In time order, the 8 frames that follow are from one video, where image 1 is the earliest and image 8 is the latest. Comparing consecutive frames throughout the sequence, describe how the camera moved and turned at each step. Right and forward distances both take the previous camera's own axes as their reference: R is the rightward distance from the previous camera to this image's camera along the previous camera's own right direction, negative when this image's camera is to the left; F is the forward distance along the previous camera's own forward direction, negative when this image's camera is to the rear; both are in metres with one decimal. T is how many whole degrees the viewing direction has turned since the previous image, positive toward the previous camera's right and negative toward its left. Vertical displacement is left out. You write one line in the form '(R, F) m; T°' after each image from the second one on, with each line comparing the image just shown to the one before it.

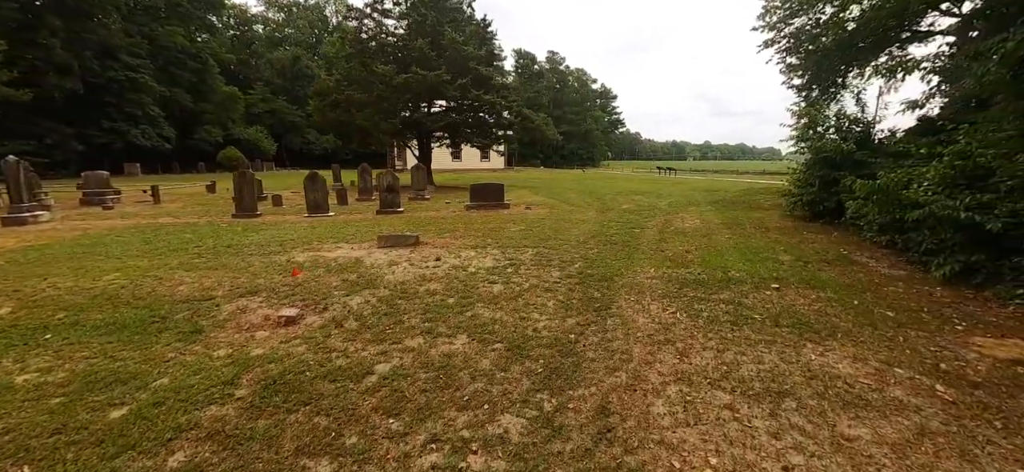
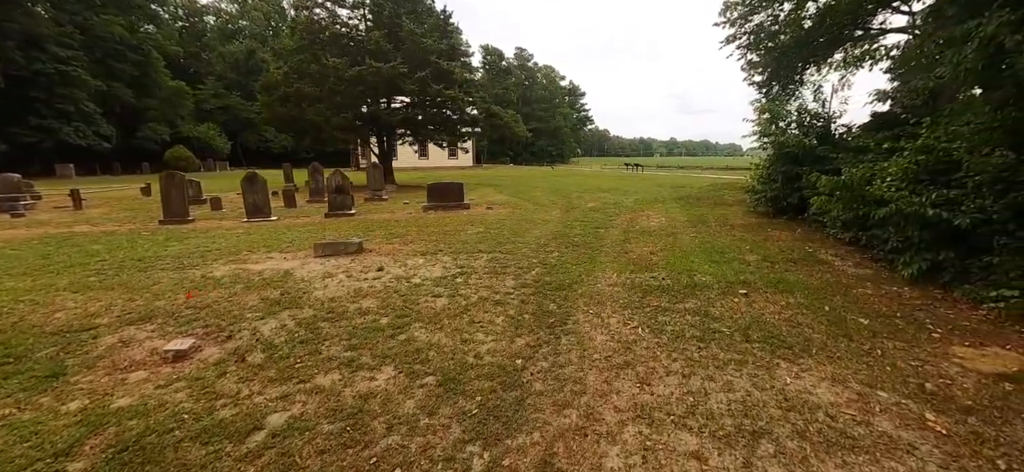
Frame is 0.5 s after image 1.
(+0.3, +0.5) m; +4°
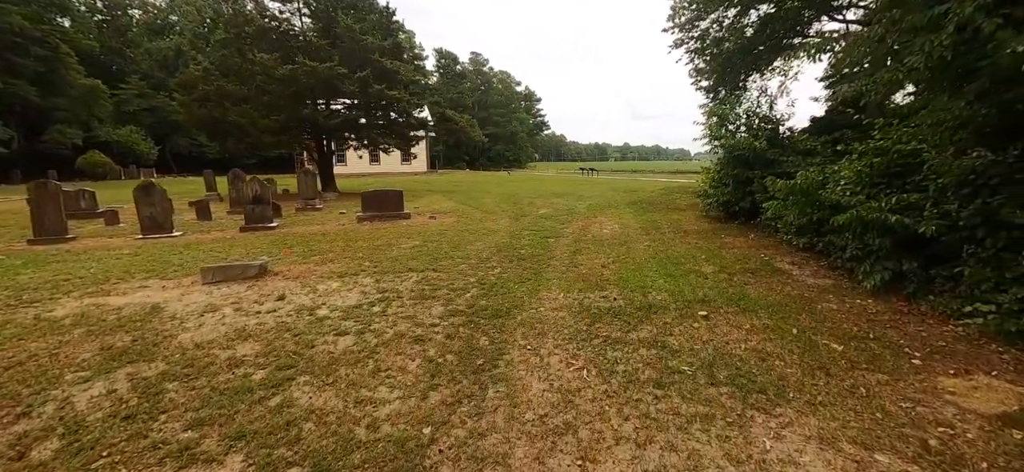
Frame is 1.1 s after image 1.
(+0.4, +0.7) m; +6°
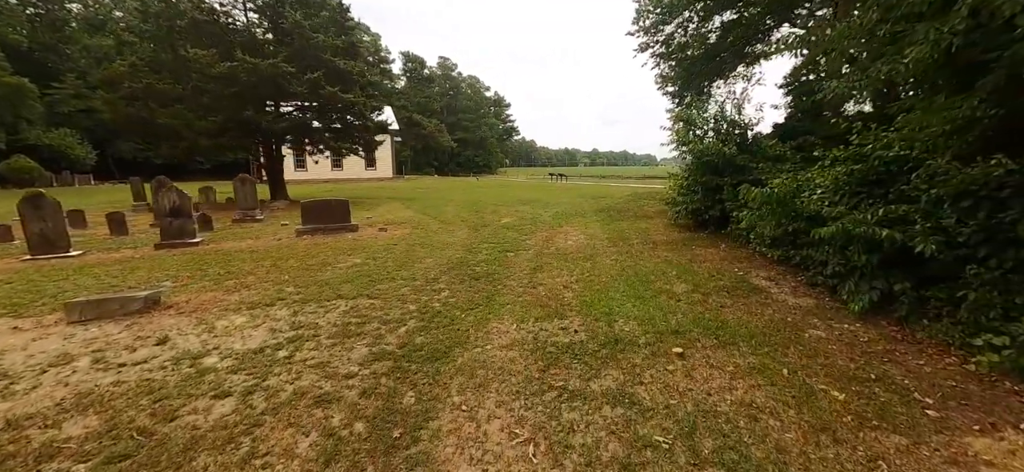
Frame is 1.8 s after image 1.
(+0.3, +0.6) m; +4°
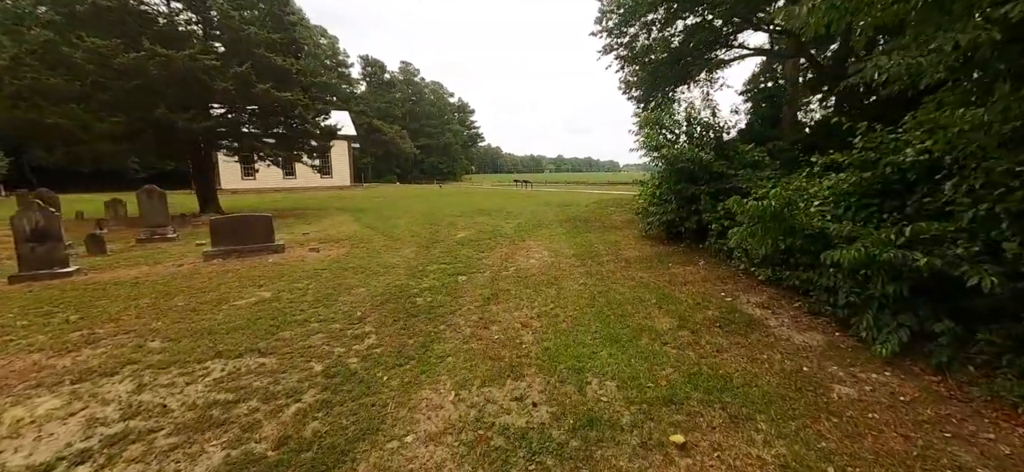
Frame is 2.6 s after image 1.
(+0.2, +0.9) m; +5°
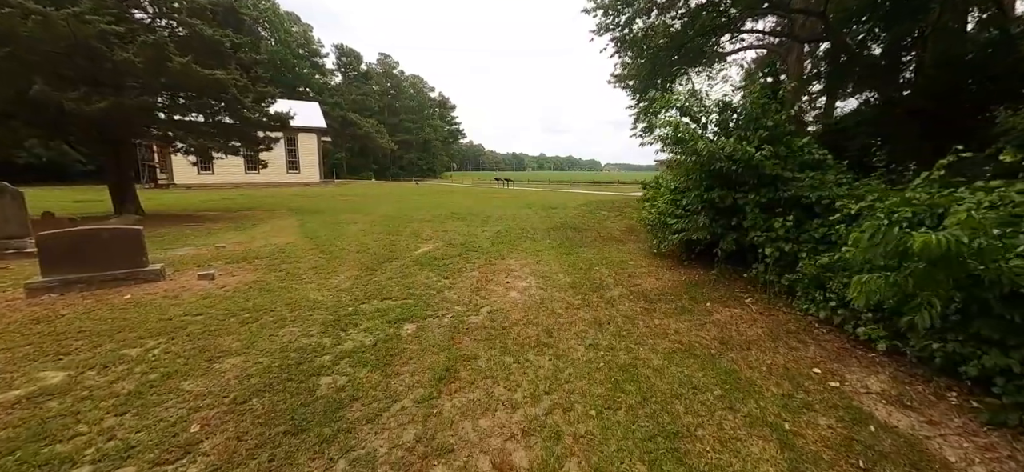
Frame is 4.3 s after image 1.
(+0.1, +1.7) m; +3°
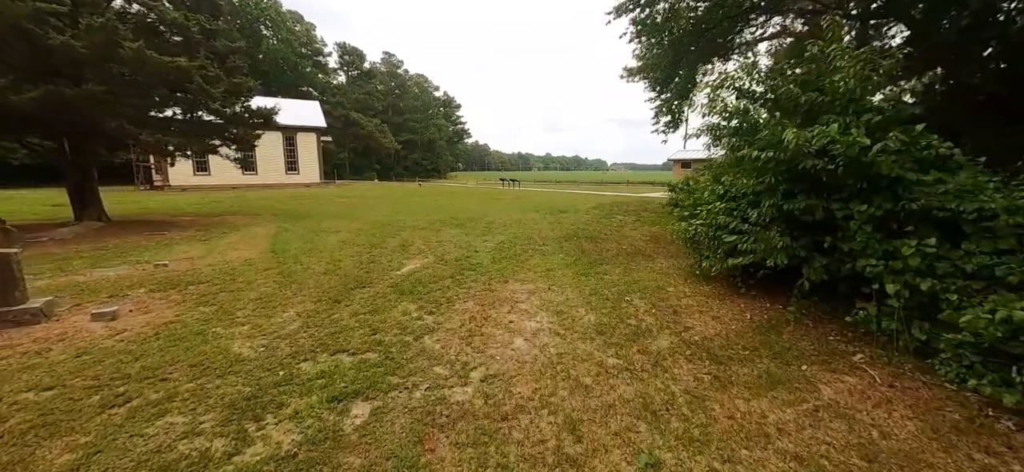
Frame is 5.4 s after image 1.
(0.0, +1.2) m; -1°
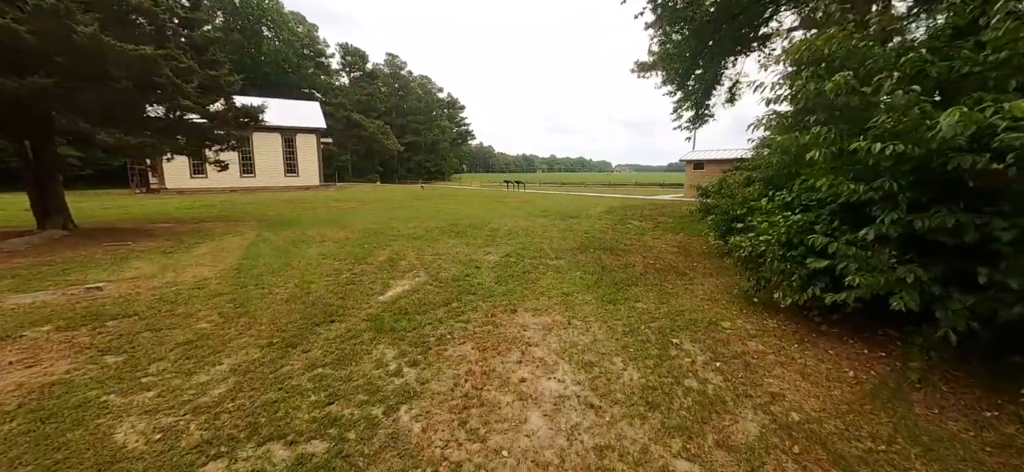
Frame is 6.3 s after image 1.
(-0.1, +1.0) m; -1°
